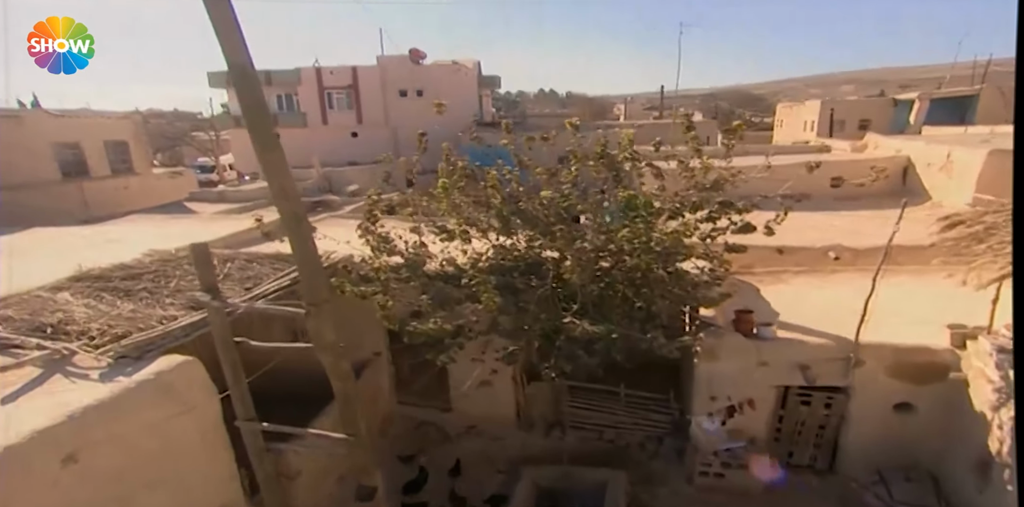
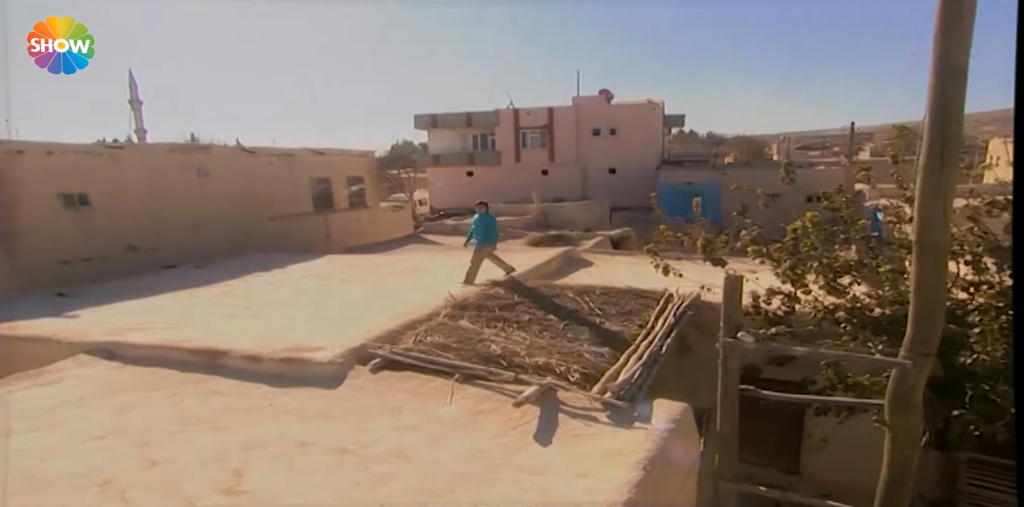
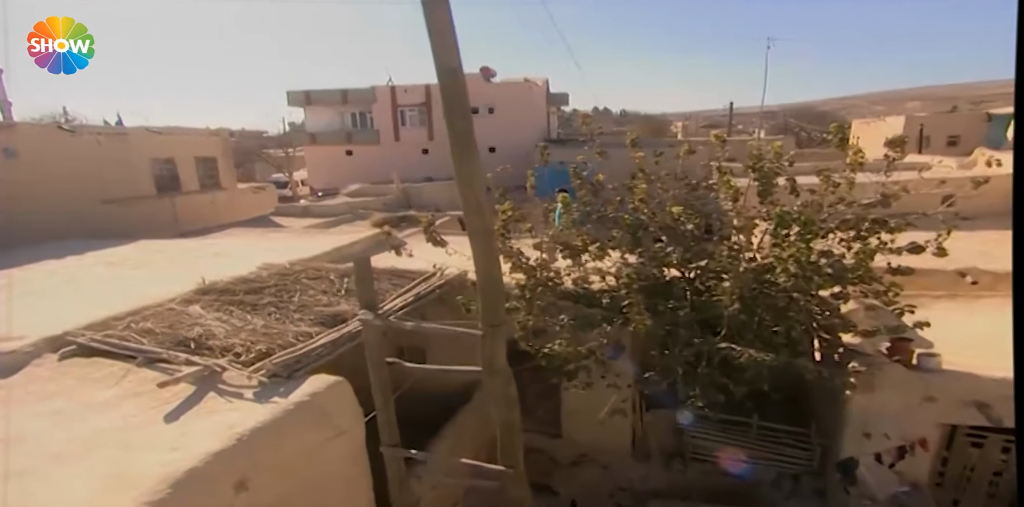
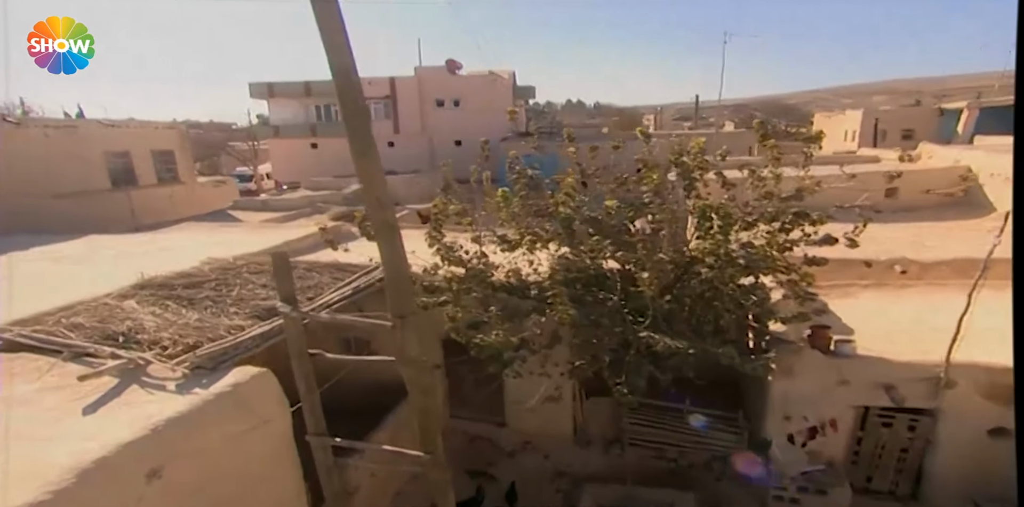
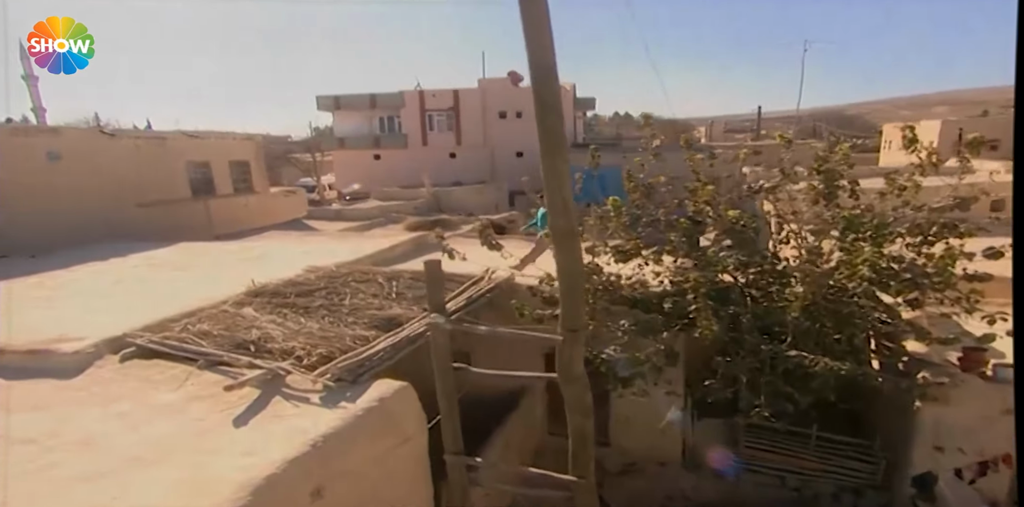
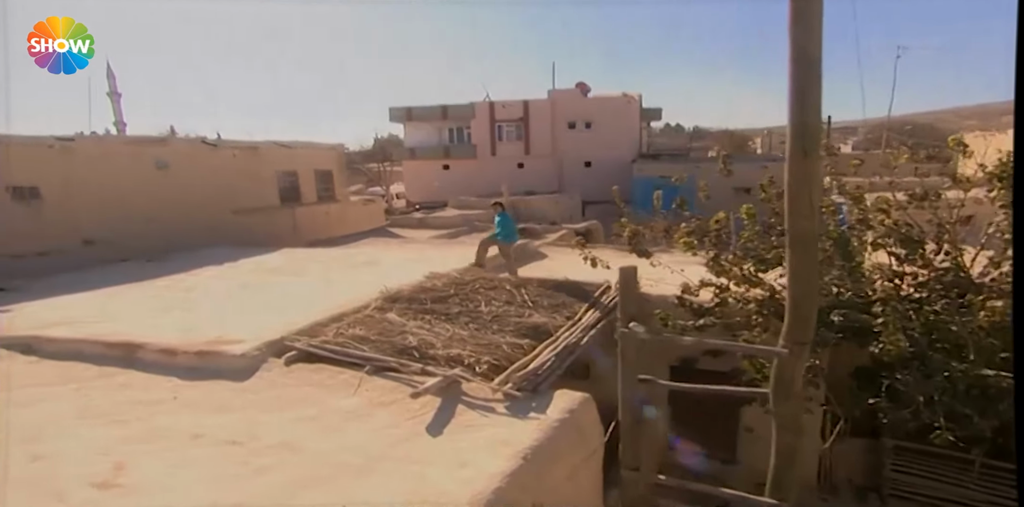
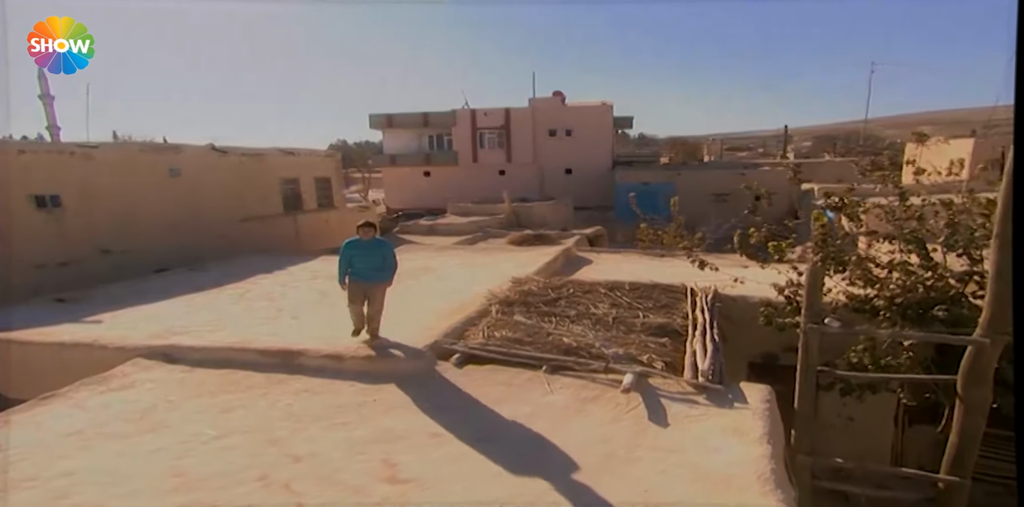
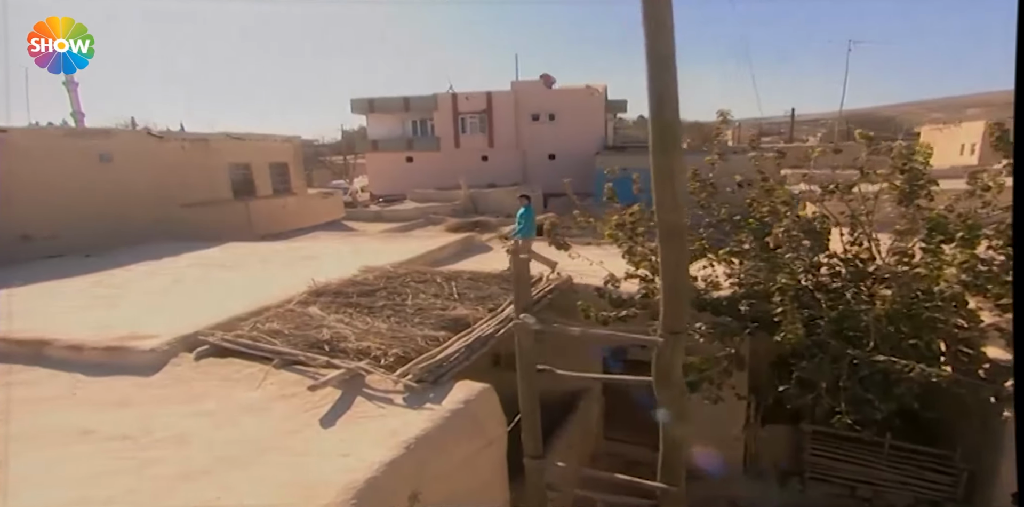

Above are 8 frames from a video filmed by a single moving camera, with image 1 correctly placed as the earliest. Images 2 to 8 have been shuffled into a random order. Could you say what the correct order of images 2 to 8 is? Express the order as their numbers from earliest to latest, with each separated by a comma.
4, 3, 5, 8, 6, 2, 7
